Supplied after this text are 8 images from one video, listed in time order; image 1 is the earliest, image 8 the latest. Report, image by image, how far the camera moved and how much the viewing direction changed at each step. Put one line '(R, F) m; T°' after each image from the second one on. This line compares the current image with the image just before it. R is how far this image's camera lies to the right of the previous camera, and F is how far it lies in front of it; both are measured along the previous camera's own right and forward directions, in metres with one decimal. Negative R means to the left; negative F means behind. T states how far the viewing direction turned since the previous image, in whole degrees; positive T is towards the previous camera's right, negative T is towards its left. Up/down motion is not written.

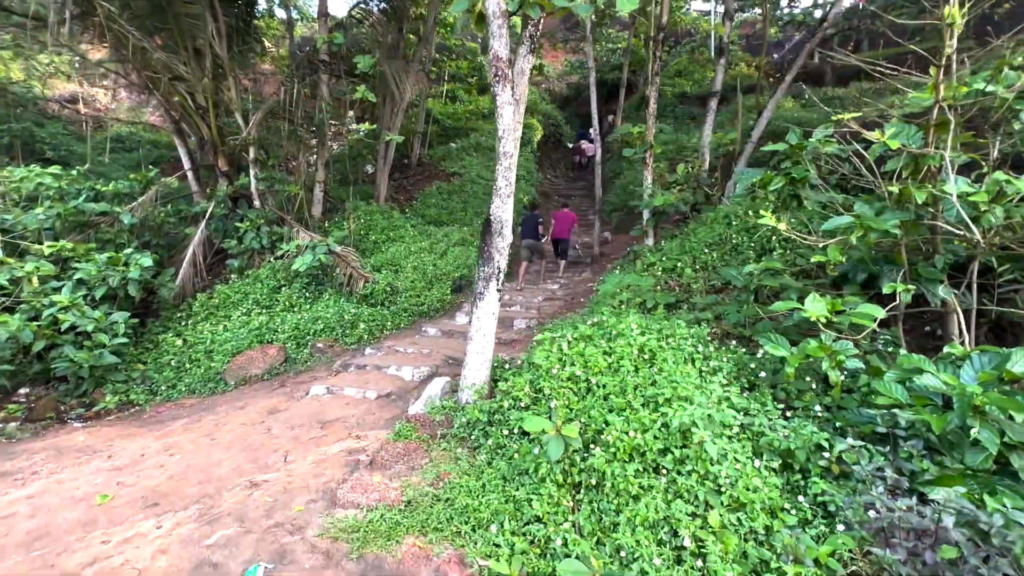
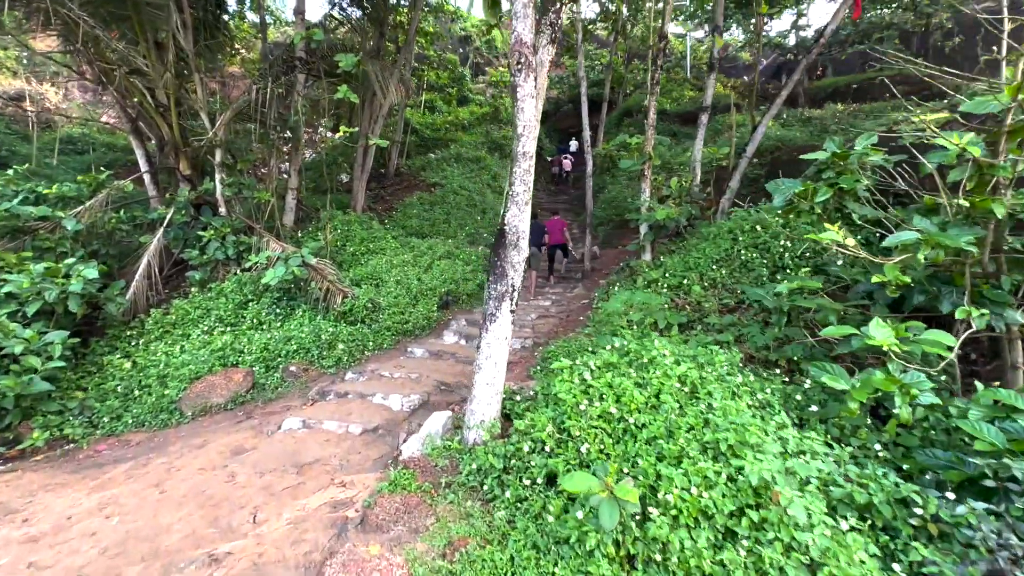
(-0.3, +0.5) m; +4°
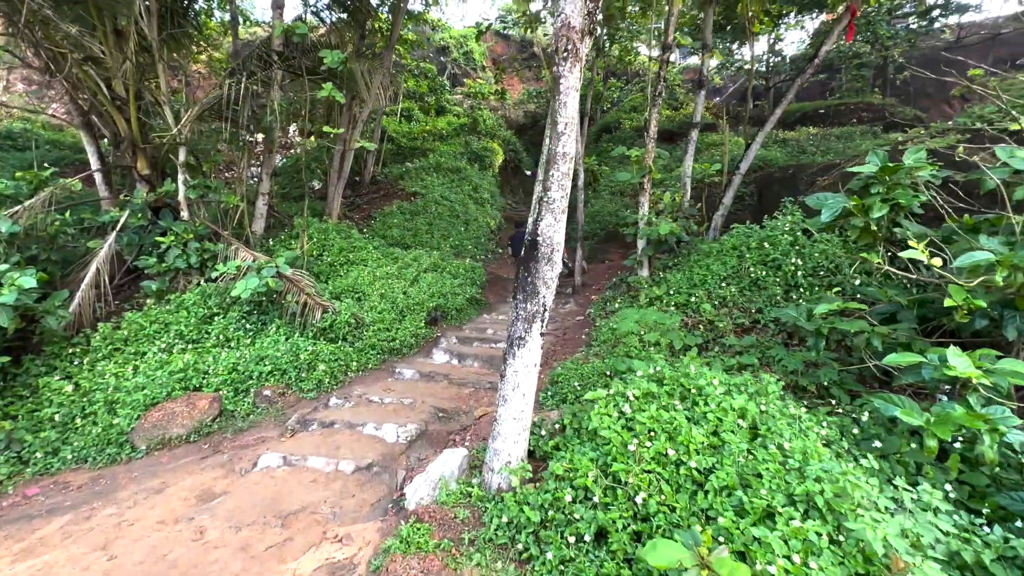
(-0.4, +0.4) m; +4°
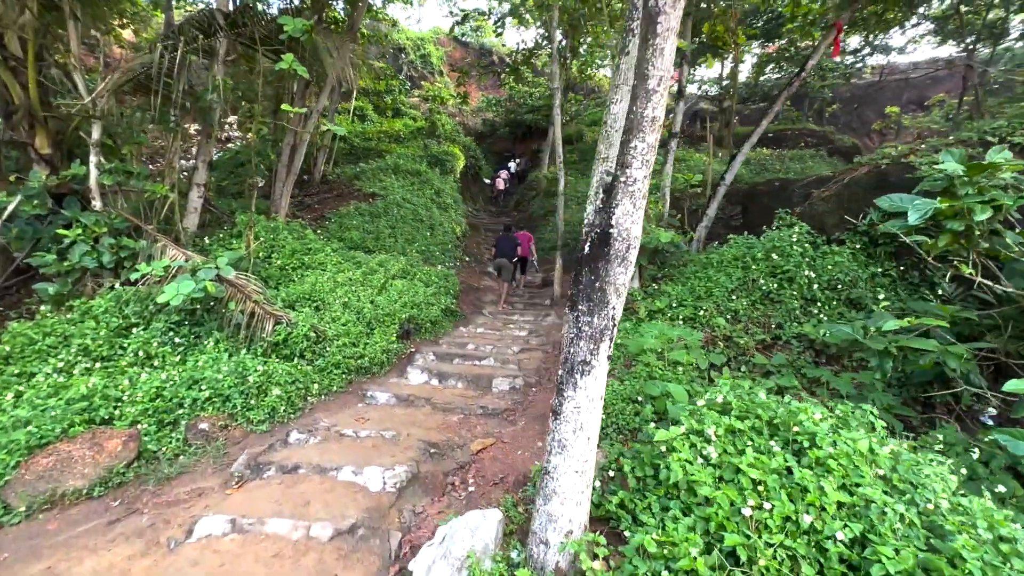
(-0.5, +0.7) m; +7°
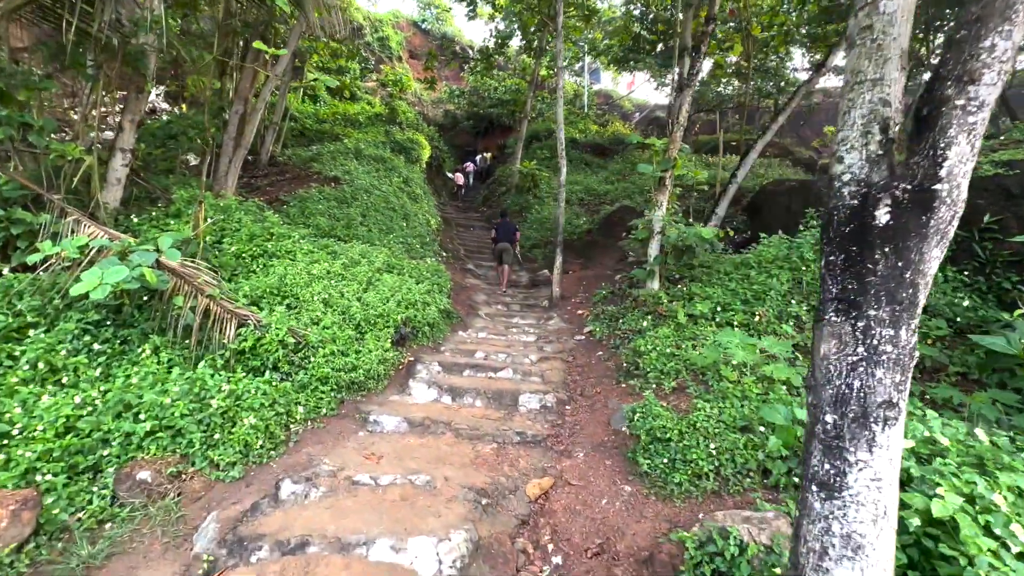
(-0.9, +1.0) m; +7°
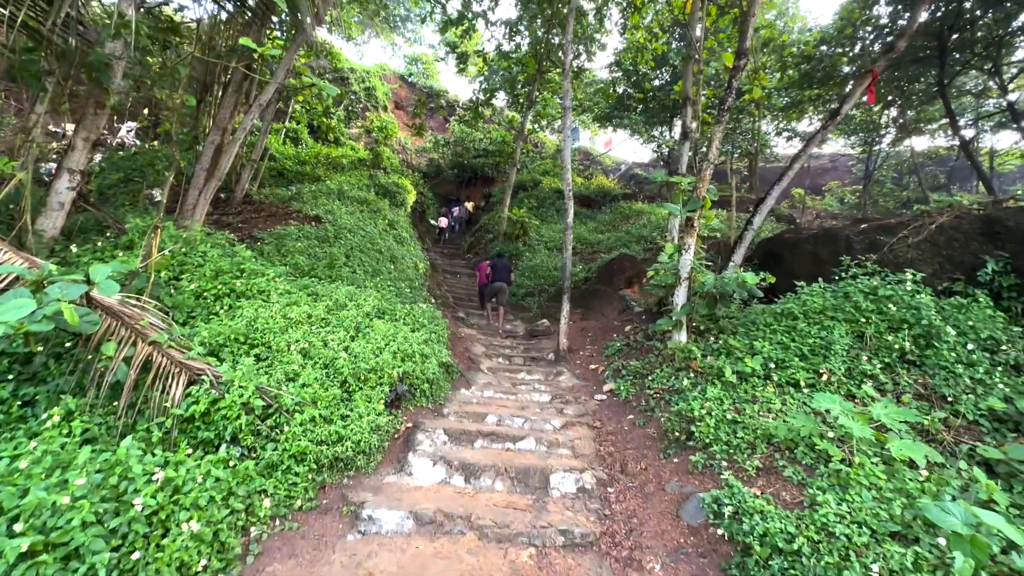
(-0.5, +0.8) m; +3°
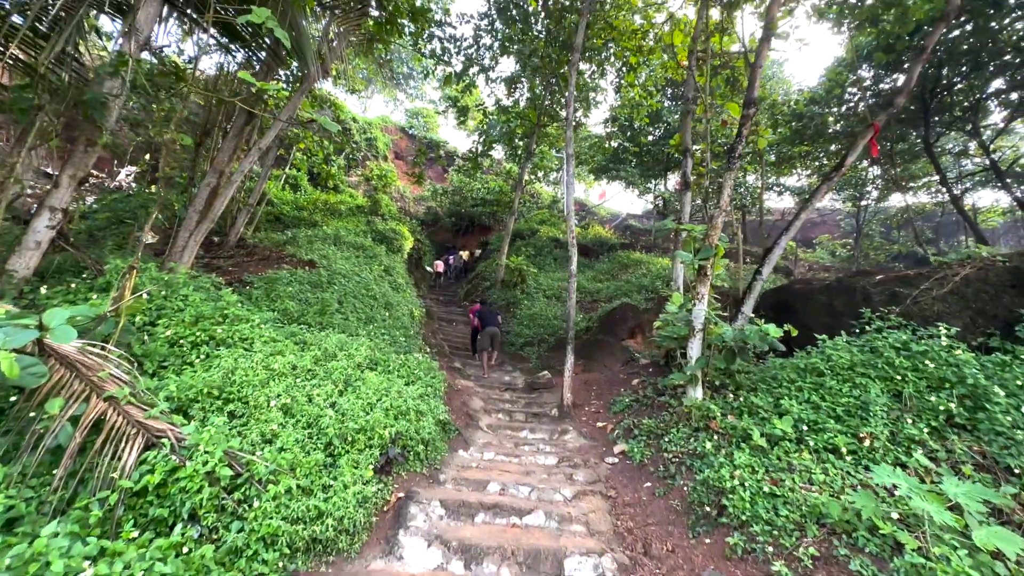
(-0.1, +0.3) m; +1°
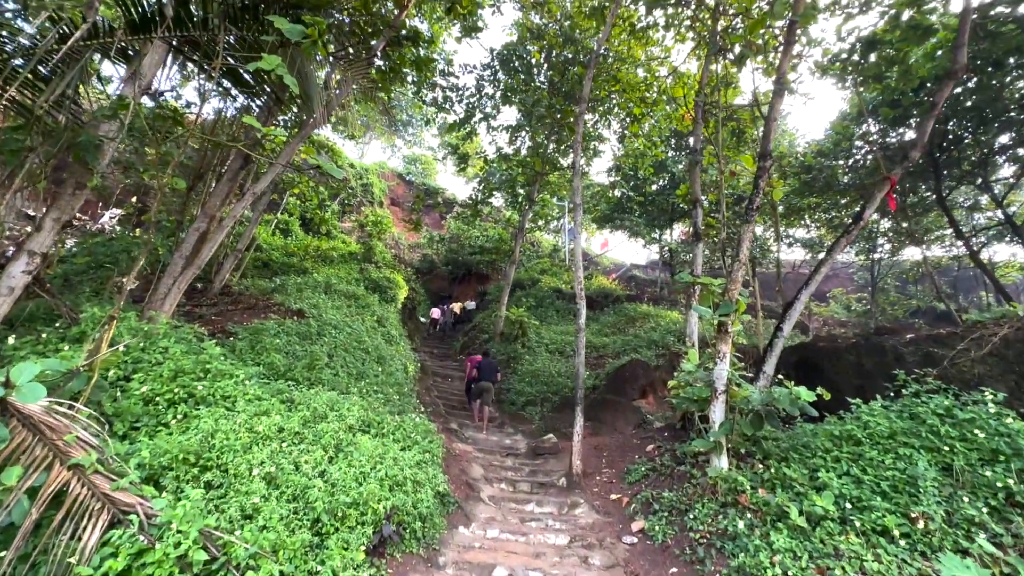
(-0.1, +0.6) m; 0°
